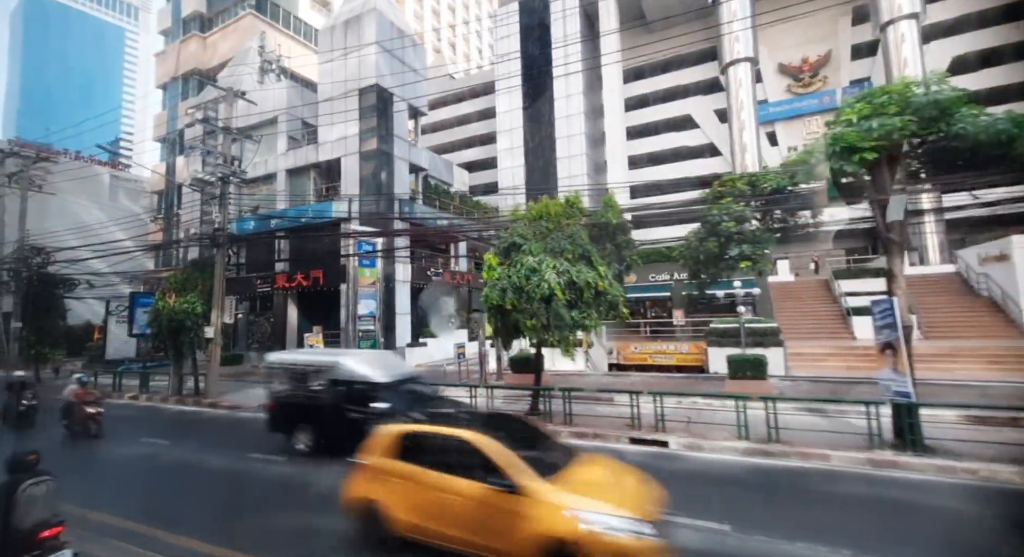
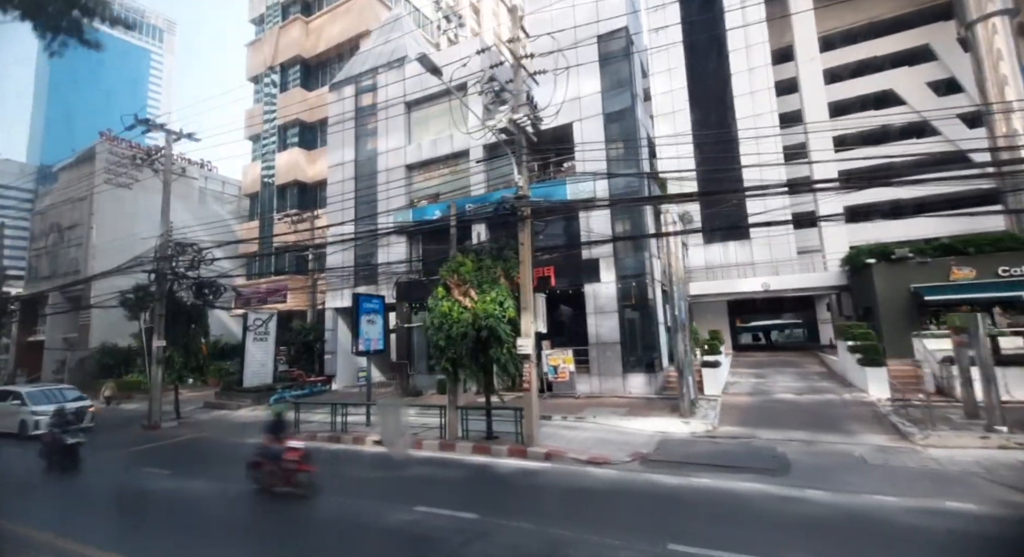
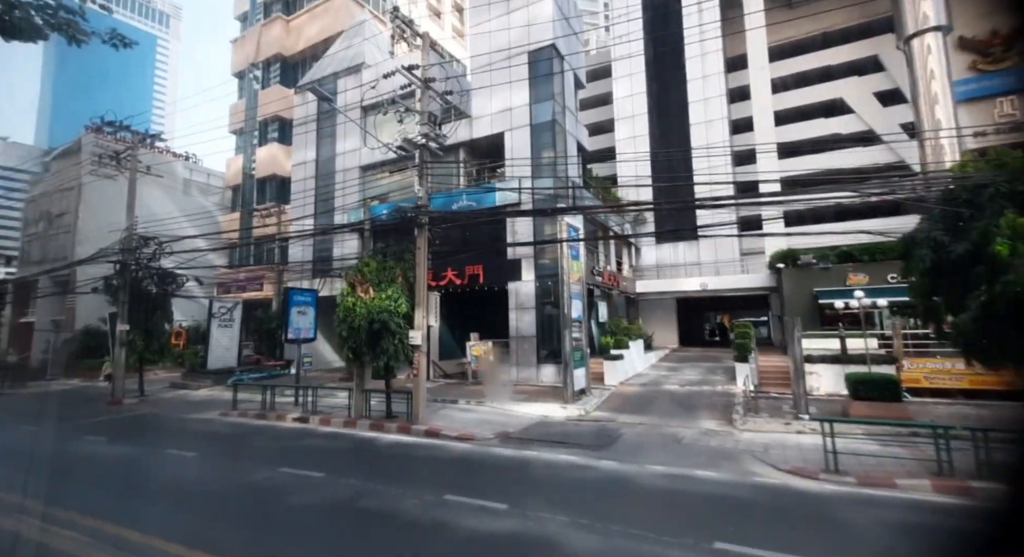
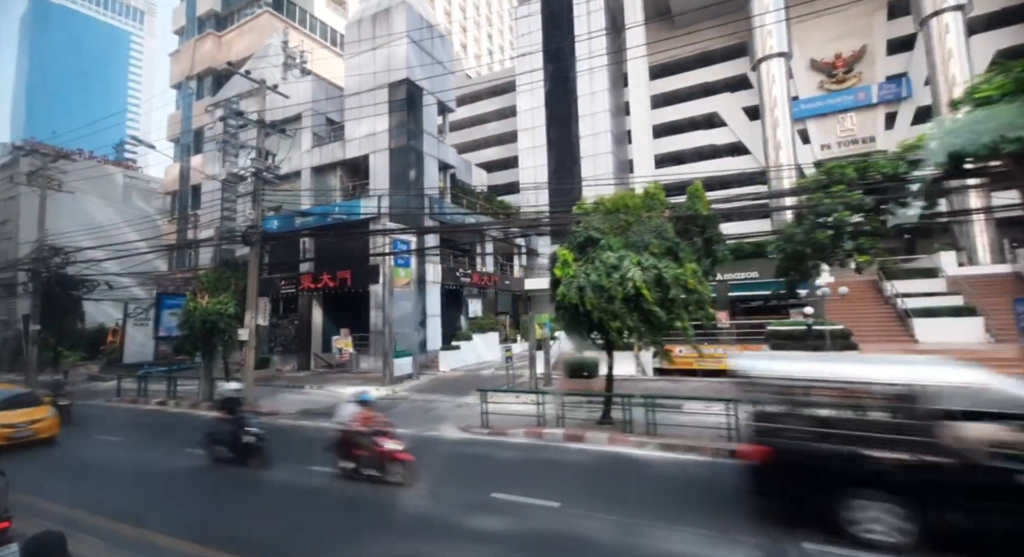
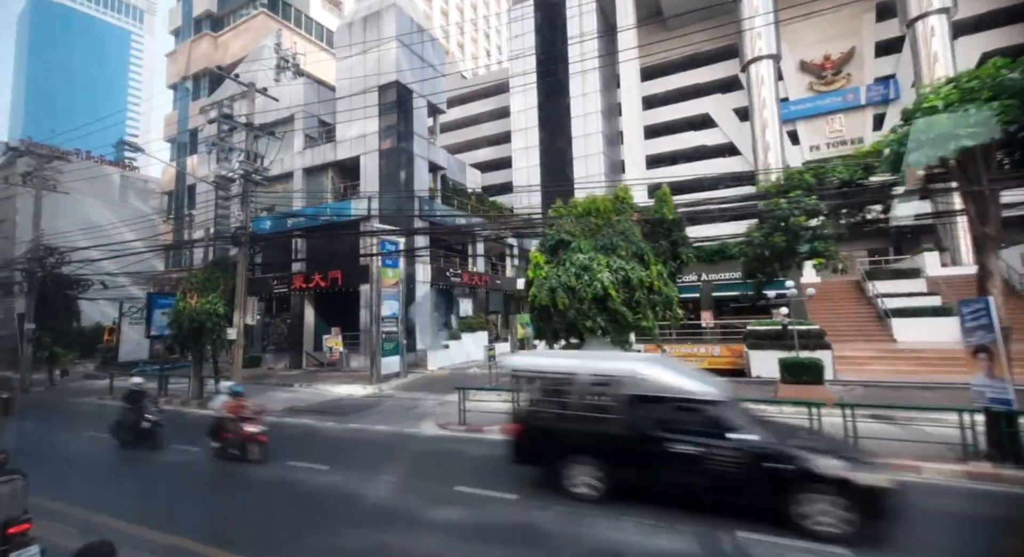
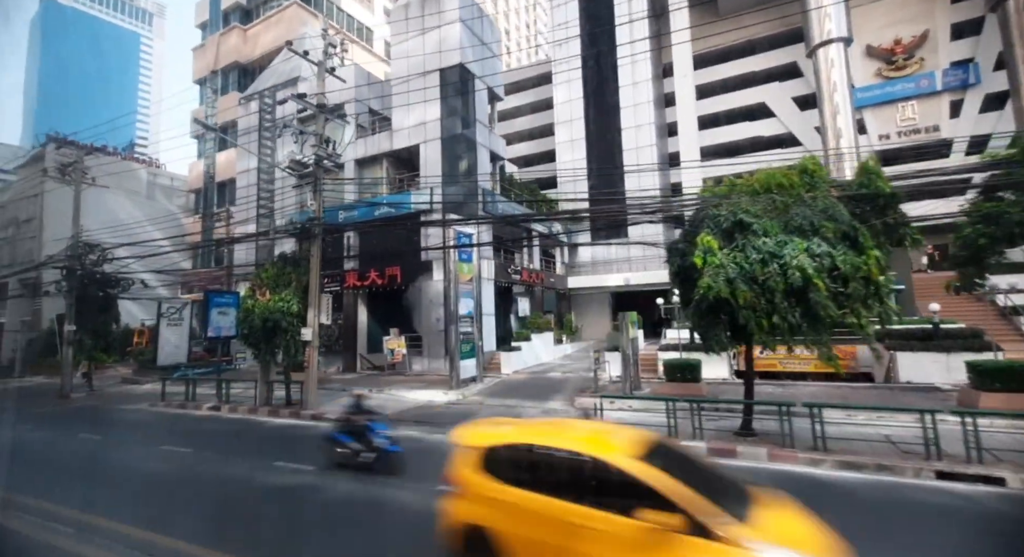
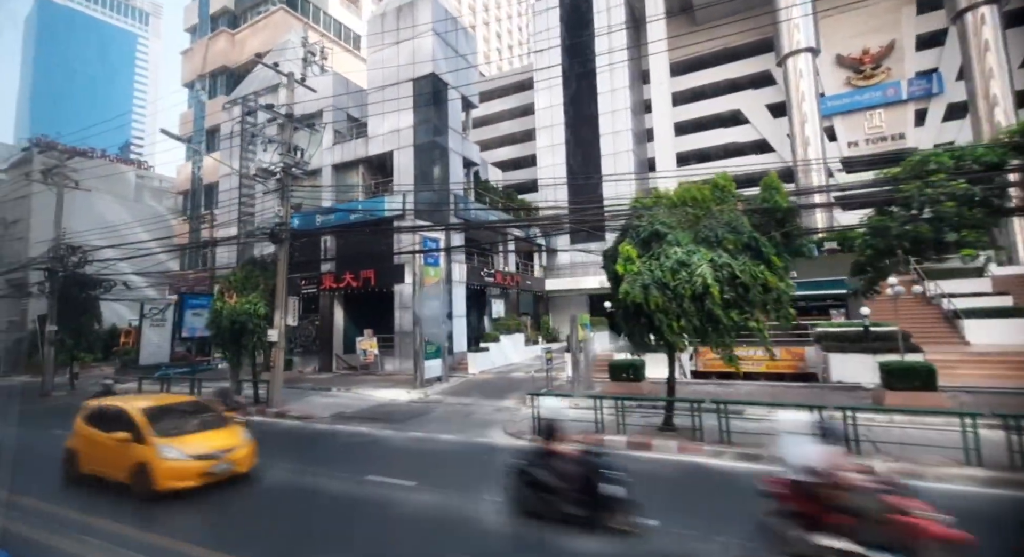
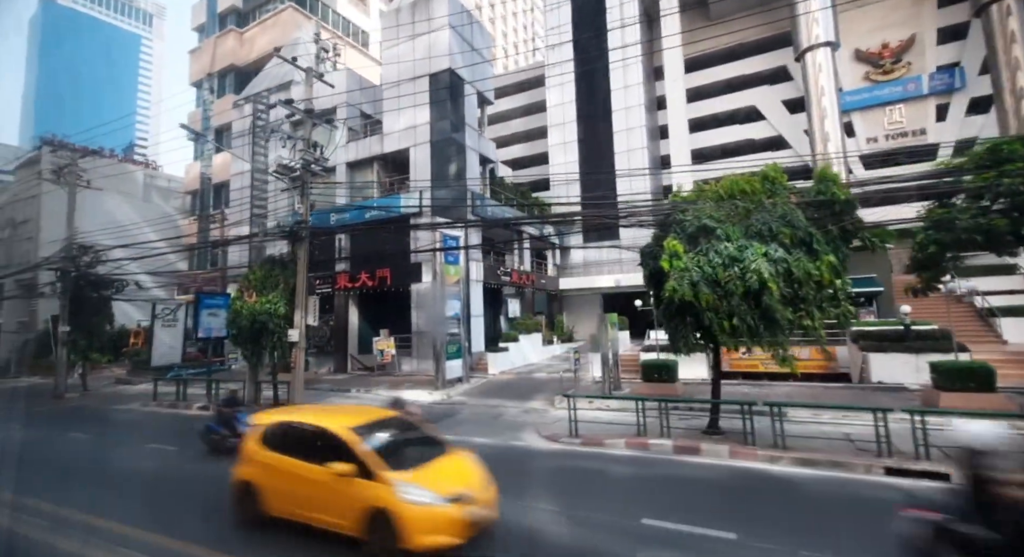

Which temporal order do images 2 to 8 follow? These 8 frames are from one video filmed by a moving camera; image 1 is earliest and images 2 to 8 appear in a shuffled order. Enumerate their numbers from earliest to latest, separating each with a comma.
5, 4, 7, 8, 6, 3, 2
